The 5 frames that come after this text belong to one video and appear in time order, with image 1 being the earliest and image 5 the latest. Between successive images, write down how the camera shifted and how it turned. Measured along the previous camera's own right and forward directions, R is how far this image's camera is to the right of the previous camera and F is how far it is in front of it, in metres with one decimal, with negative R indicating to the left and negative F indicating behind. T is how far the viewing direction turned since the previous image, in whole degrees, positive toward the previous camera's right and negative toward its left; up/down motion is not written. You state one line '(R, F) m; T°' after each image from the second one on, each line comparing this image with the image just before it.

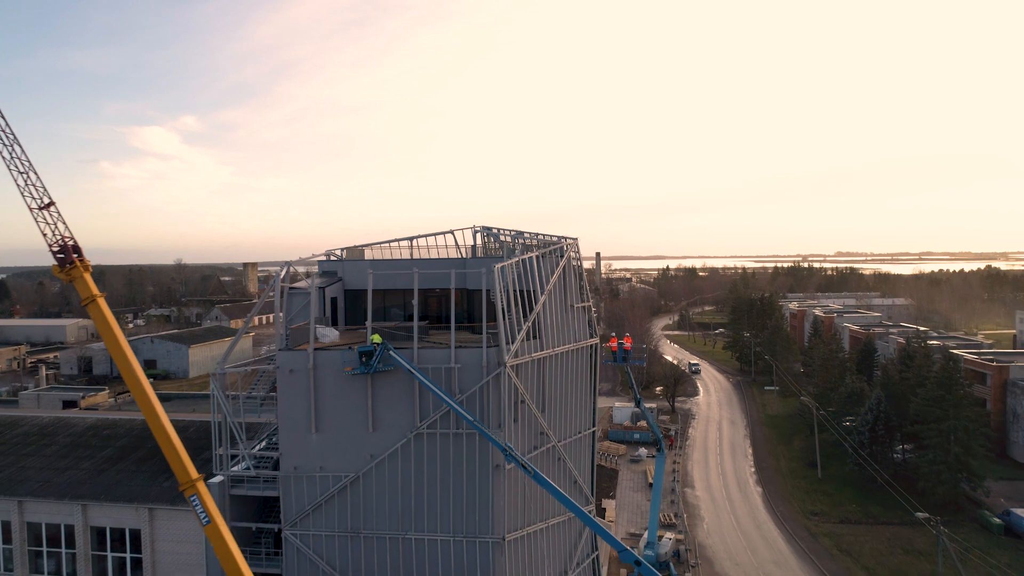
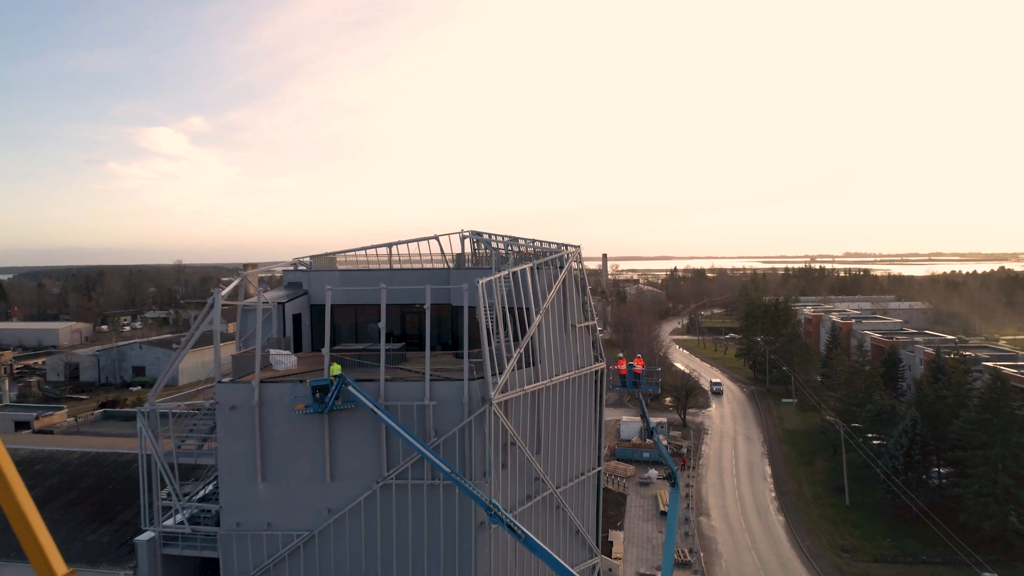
(+0.3, +2.0) m; -1°
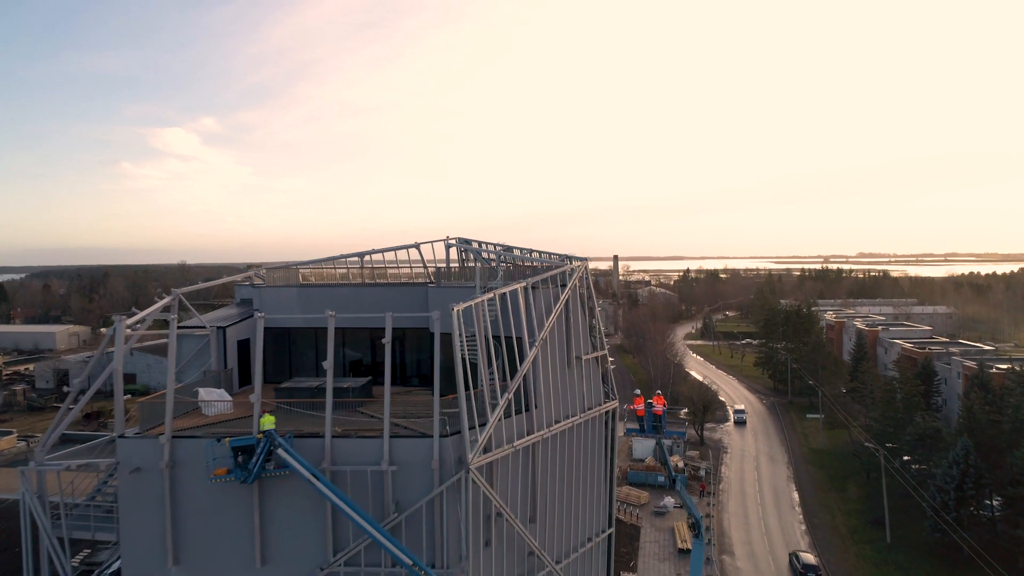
(+0.3, +2.2) m; -1°
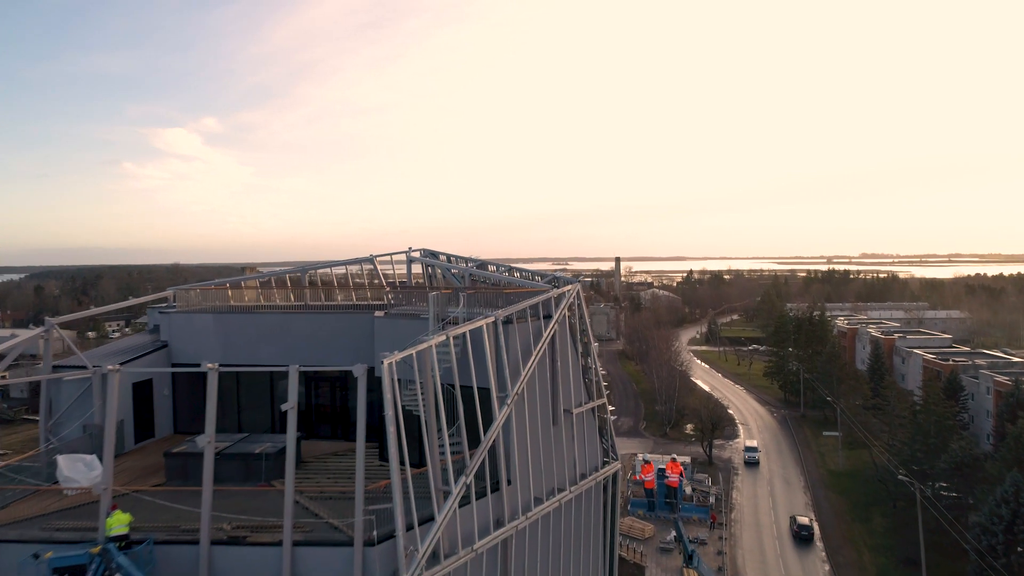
(+0.4, +2.2) m; 0°
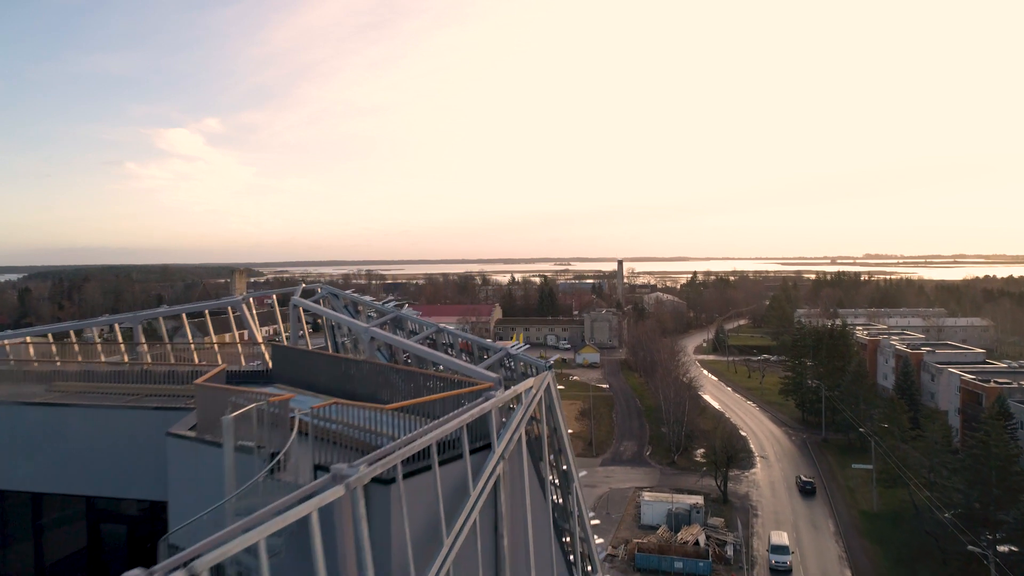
(+0.6, +3.4) m; 0°
